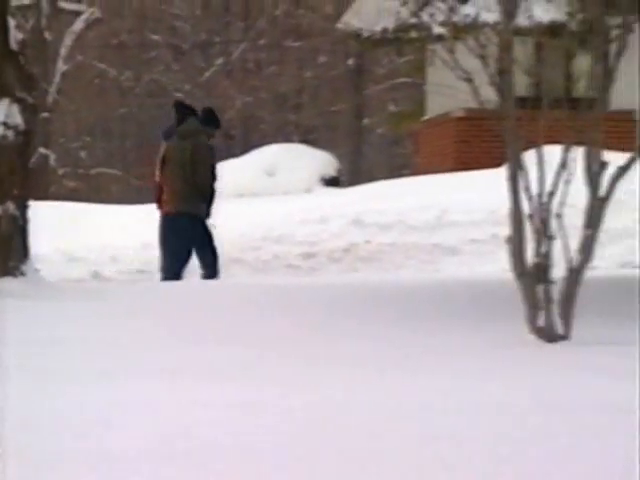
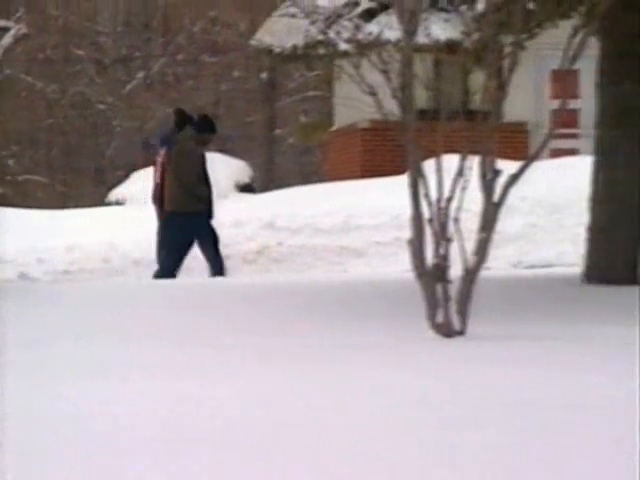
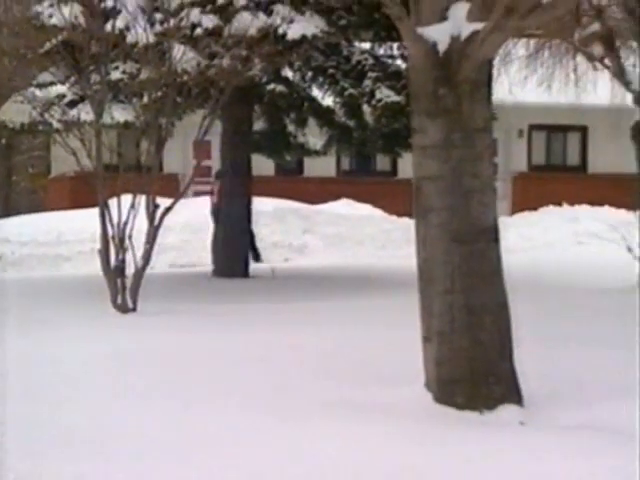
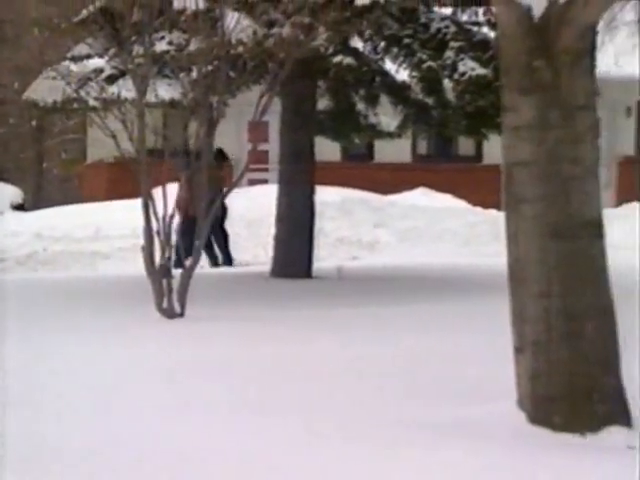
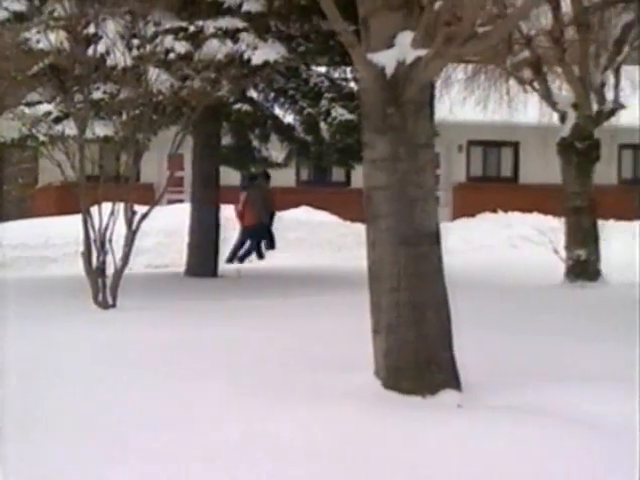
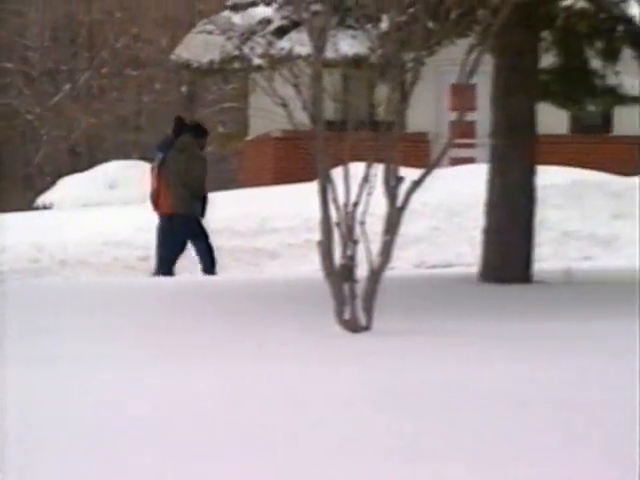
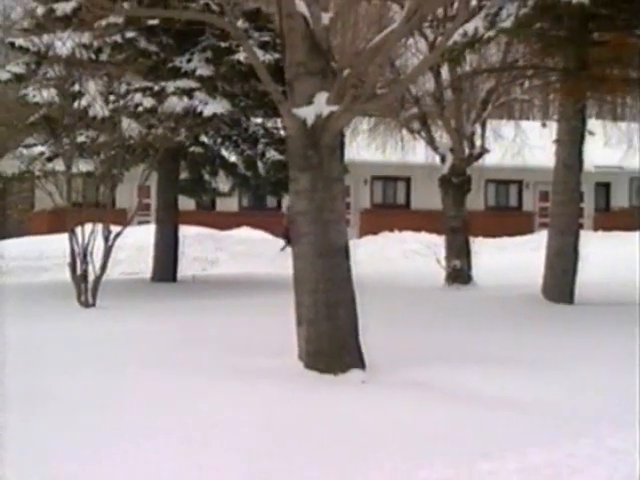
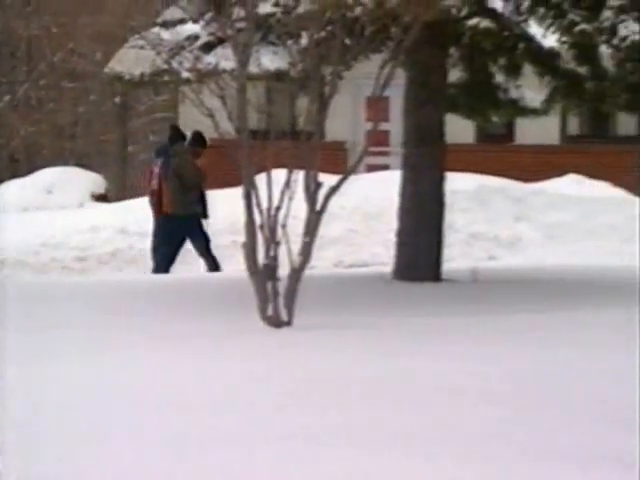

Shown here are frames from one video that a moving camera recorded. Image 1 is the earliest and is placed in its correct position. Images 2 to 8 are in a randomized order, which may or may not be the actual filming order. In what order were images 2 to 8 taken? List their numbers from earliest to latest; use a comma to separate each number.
2, 6, 8, 4, 3, 5, 7
